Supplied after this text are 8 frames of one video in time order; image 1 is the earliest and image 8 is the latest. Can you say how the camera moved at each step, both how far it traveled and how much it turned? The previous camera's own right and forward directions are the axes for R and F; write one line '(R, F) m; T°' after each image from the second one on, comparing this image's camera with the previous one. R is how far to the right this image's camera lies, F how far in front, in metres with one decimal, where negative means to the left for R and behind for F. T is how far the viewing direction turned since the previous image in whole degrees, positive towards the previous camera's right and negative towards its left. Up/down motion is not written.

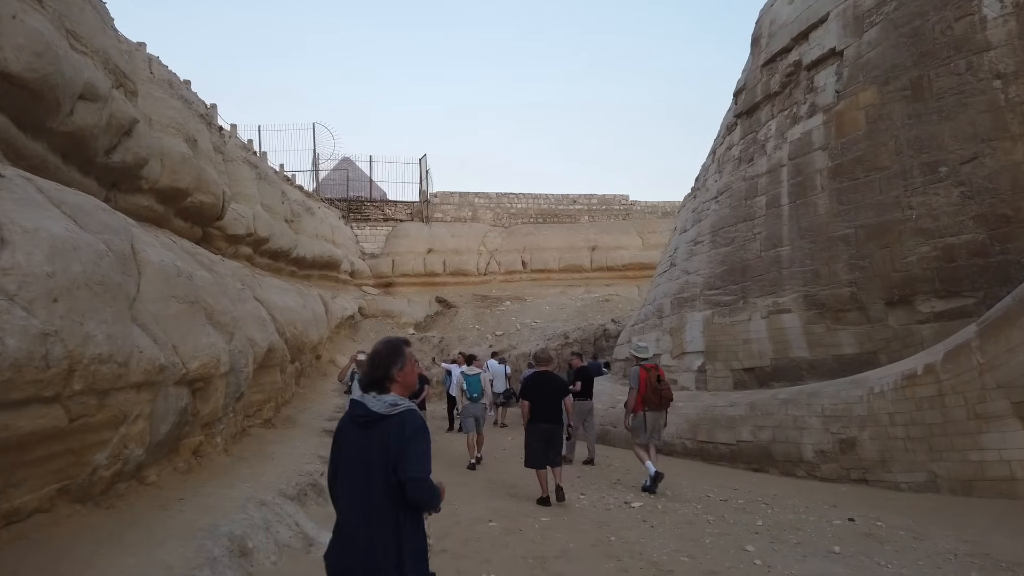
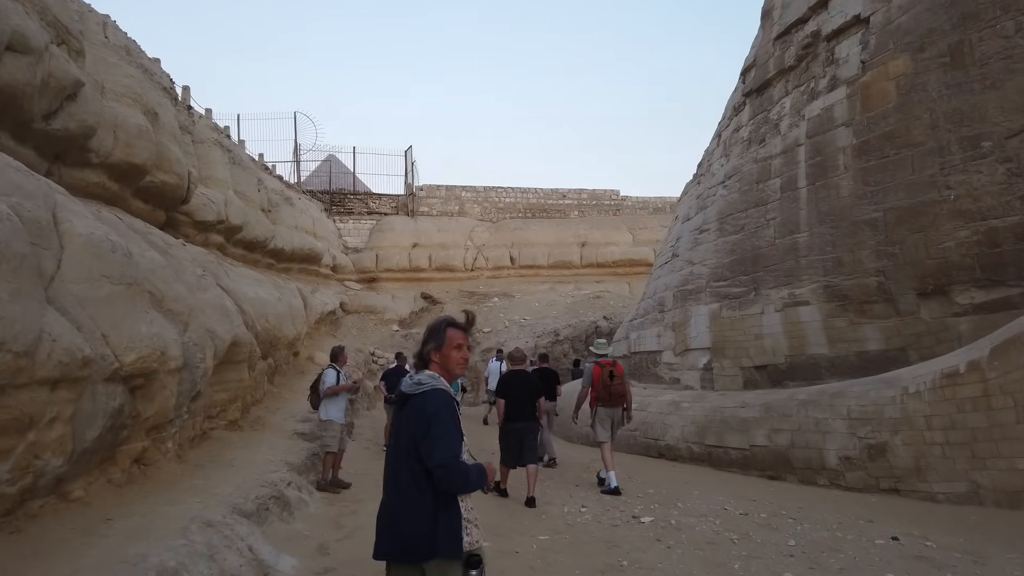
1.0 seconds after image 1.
(-0.1, +0.6) m; +1°
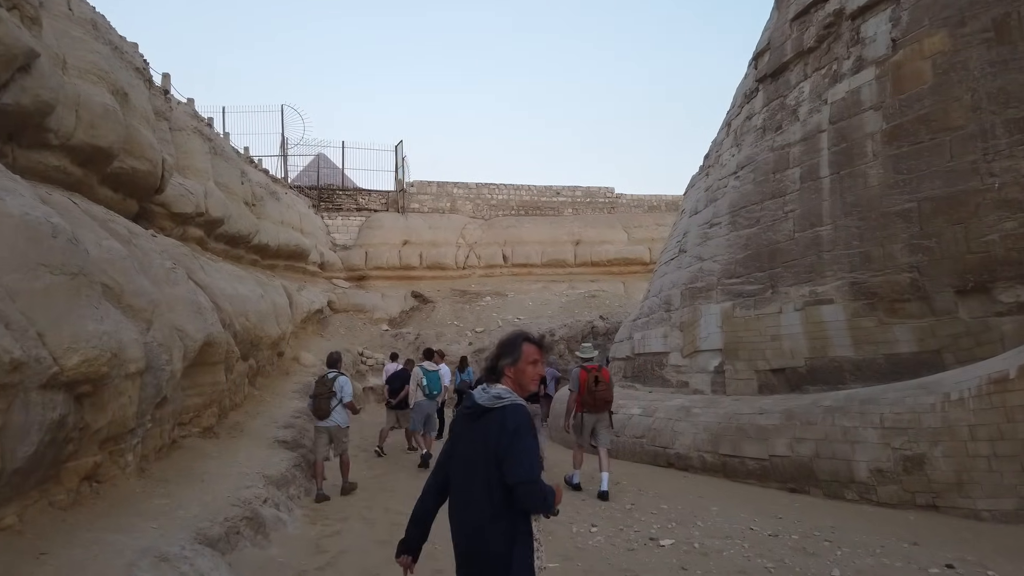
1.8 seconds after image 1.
(-0.1, +0.5) m; +1°
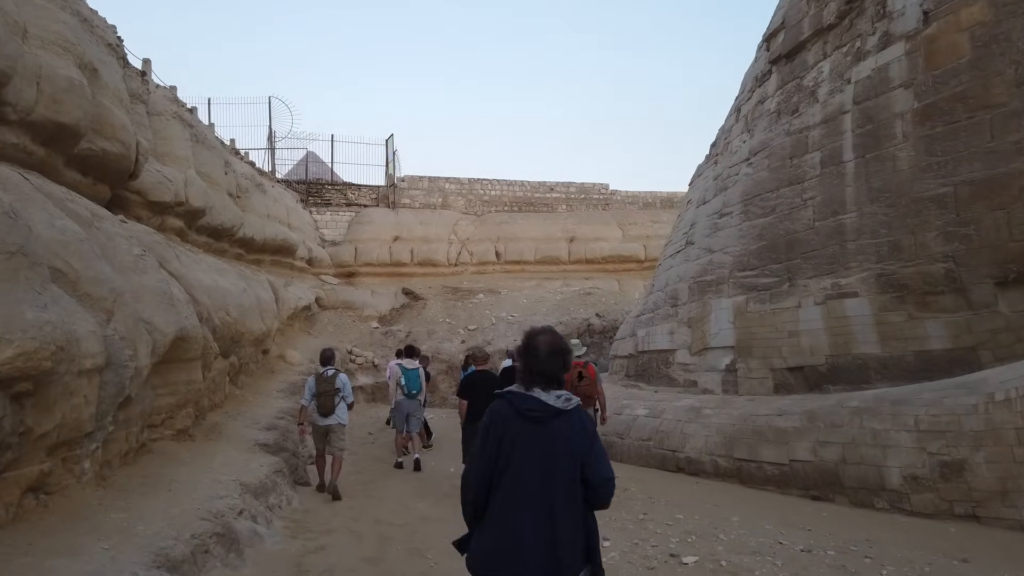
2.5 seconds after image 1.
(-0.1, +0.4) m; +1°
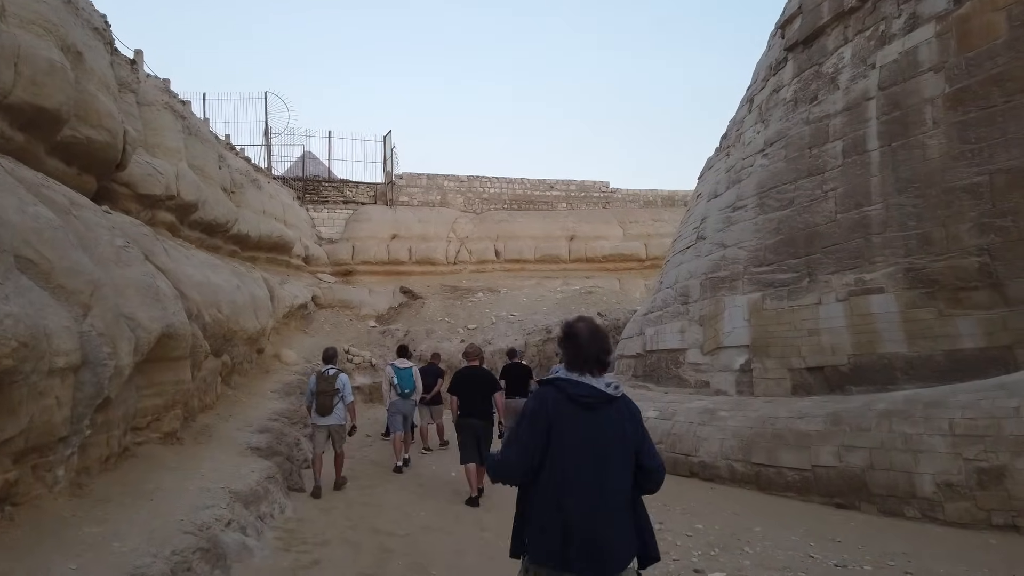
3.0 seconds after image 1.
(-0.1, +0.3) m; 0°
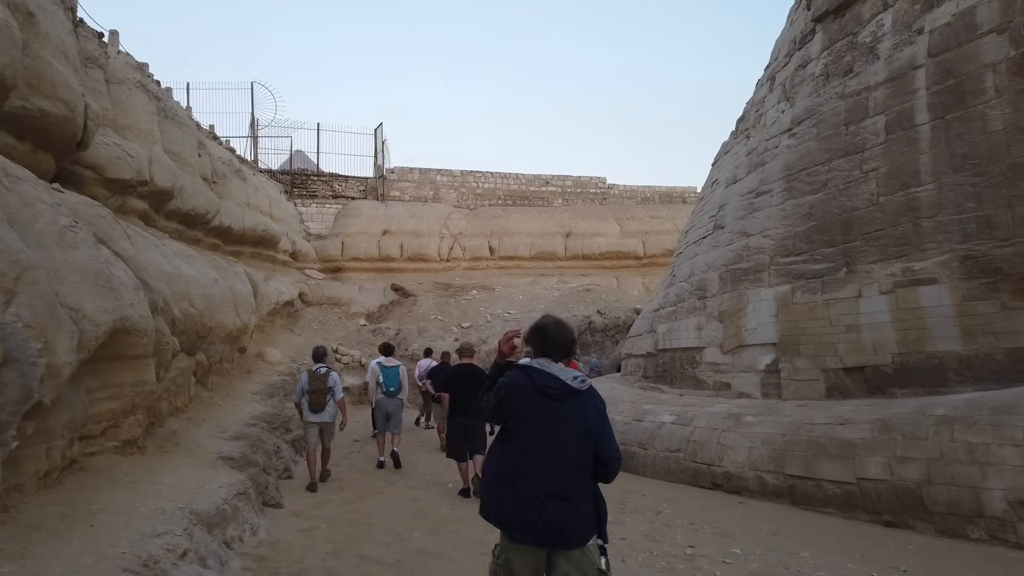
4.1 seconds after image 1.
(-0.1, +0.6) m; +1°
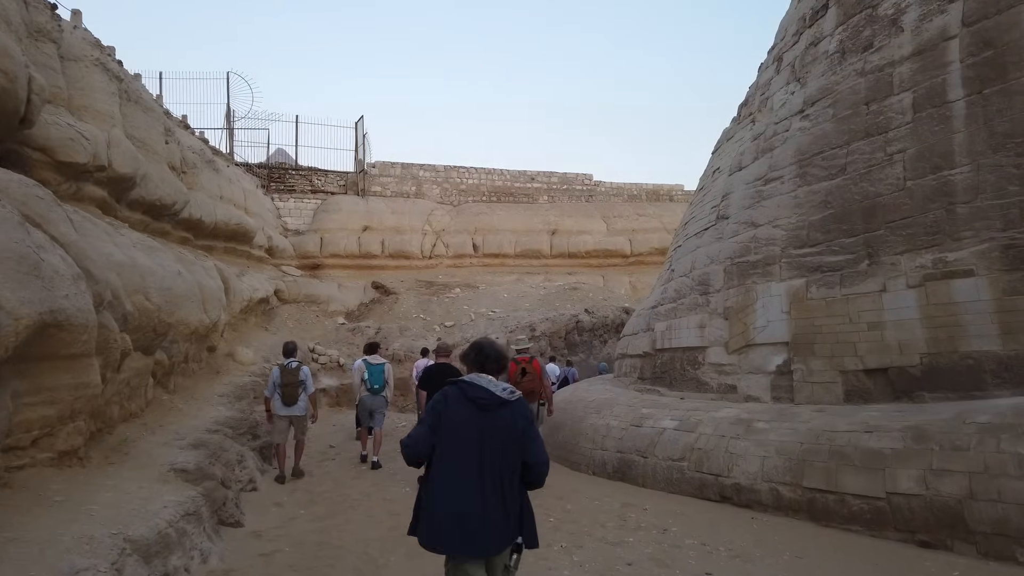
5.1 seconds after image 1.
(0.0, +0.5) m; +1°
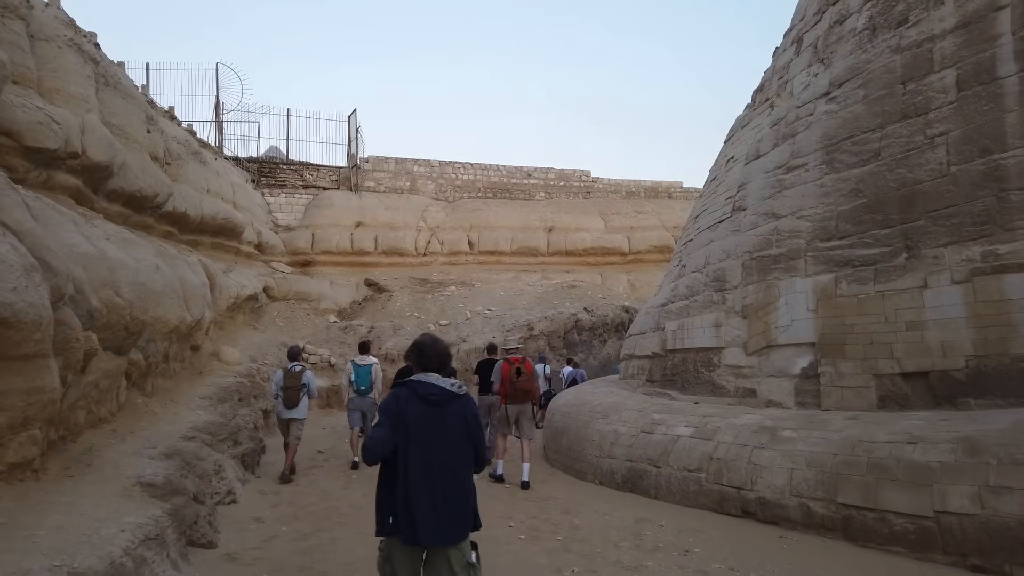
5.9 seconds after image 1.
(-0.1, +0.4) m; +1°
